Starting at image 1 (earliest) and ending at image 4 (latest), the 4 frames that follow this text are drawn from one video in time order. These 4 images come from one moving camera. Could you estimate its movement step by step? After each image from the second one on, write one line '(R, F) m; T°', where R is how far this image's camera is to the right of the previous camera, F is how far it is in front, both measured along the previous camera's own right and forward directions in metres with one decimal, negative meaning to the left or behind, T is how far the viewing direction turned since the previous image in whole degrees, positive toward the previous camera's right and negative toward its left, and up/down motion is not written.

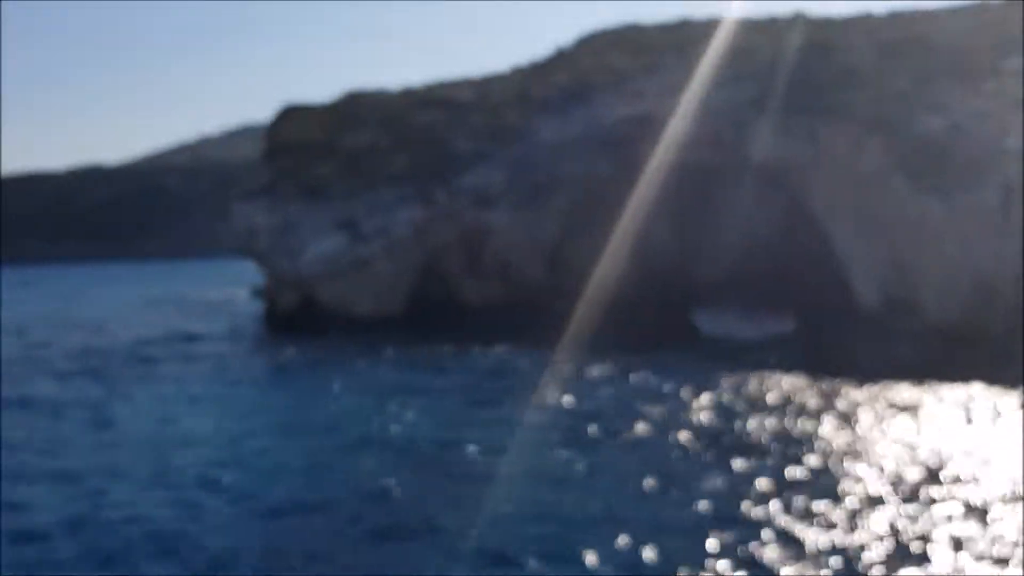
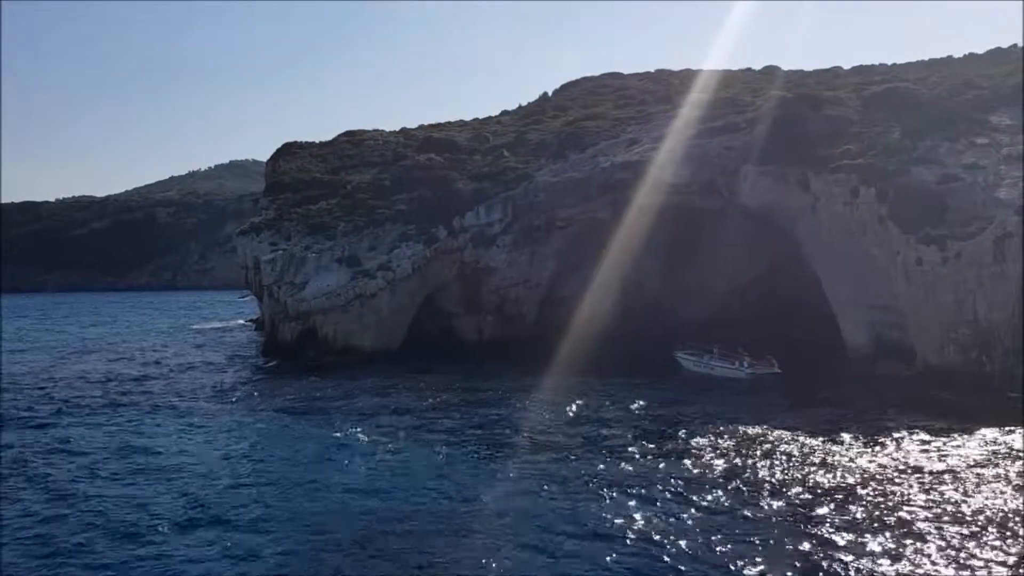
(-1.2, -0.8) m; +2°
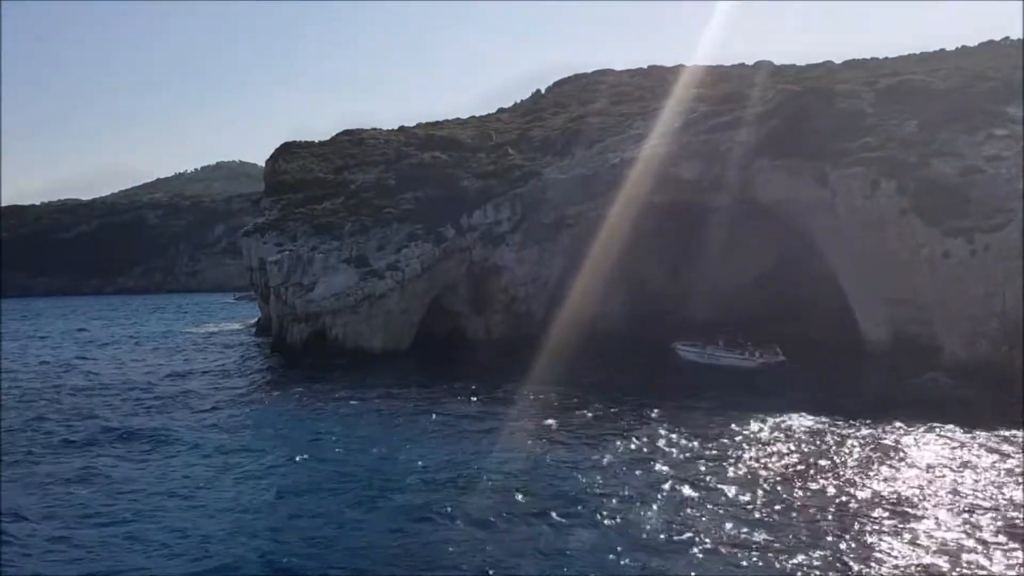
(-1.0, +0.4) m; +1°
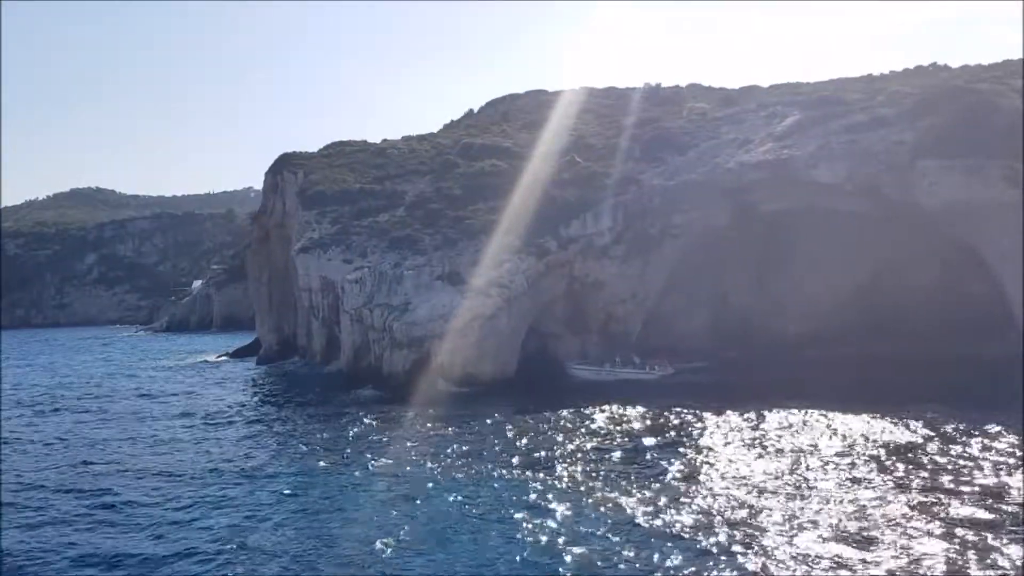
(+2.0, +1.7) m; -5°
